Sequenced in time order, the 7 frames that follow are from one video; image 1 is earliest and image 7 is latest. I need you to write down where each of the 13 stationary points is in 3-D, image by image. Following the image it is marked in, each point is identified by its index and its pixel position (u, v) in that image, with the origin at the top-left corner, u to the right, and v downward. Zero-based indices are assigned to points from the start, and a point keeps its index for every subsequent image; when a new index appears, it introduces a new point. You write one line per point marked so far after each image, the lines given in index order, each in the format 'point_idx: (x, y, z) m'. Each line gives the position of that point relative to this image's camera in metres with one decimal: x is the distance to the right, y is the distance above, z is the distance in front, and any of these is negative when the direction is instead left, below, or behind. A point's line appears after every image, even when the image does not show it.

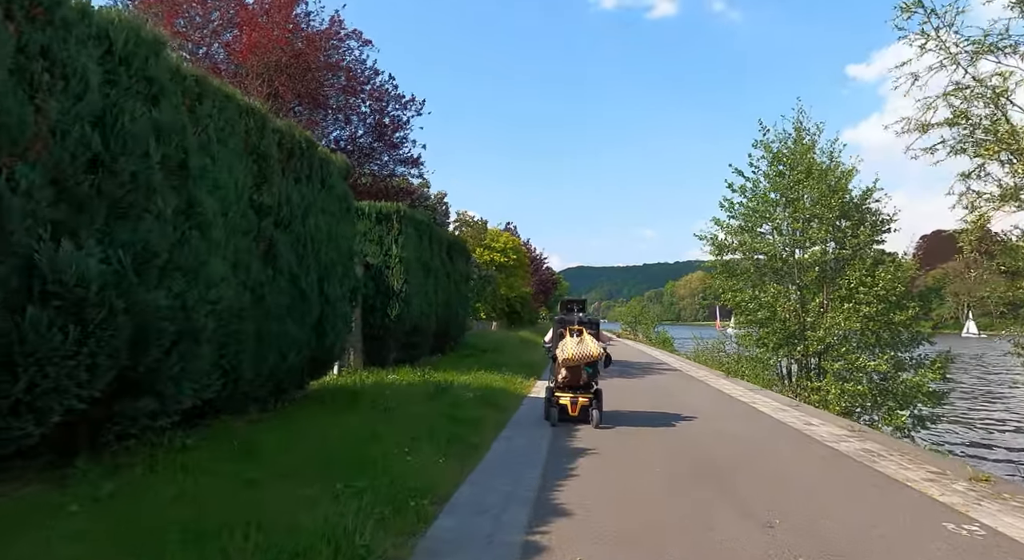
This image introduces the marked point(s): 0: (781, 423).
0: (+4.6, -2.5, +13.0) m
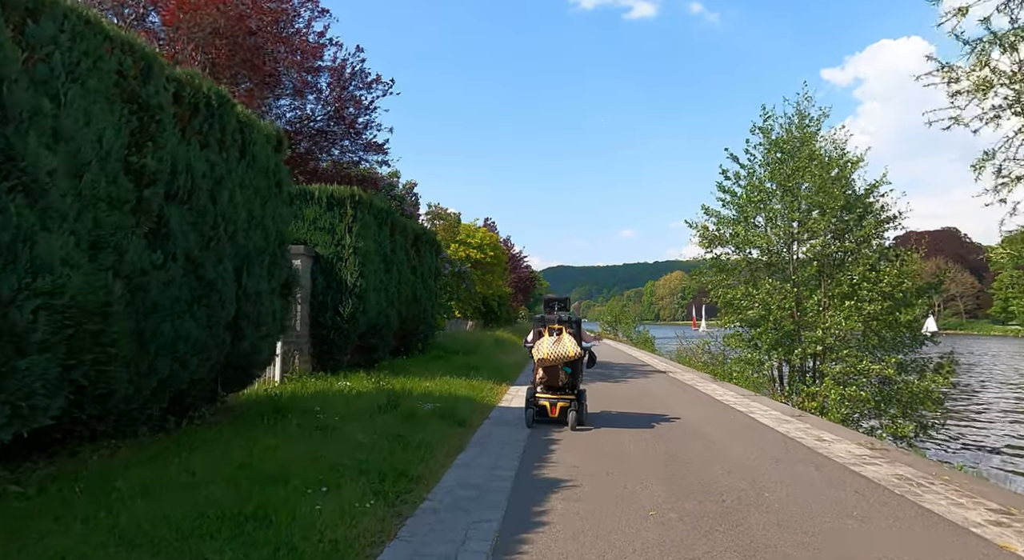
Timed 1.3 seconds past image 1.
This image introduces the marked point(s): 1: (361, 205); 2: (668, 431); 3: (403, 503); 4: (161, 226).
0: (+4.1, -2.4, +11.2) m
1: (-2.9, +1.5, +14.8) m
2: (+2.6, -2.5, +12.9) m
3: (-0.9, -1.8, +6.1) m
4: (-3.2, +0.5, +6.9) m
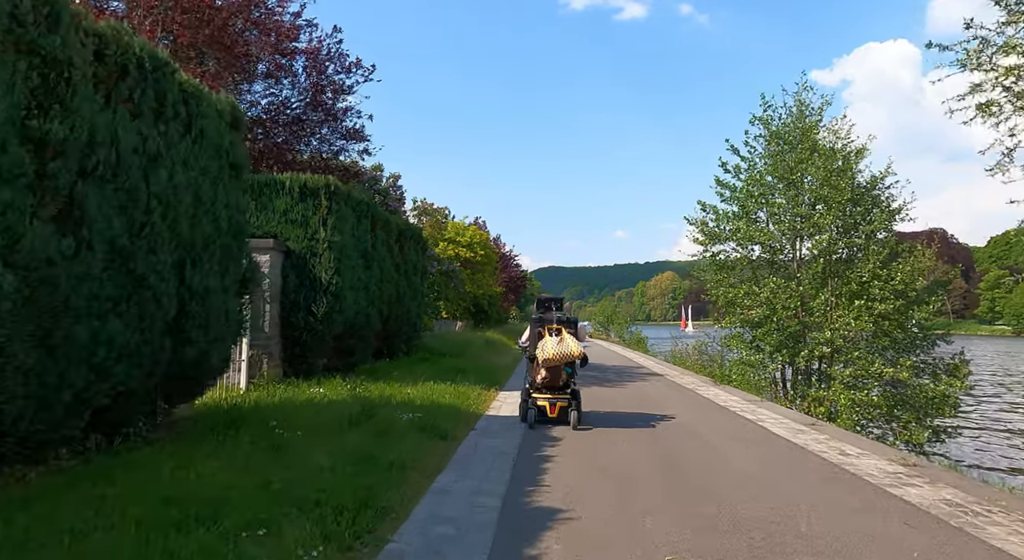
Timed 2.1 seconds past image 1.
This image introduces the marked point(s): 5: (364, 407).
0: (+3.9, -2.3, +10.1) m
1: (-3.1, +1.5, +13.6) m
2: (+2.5, -2.5, +11.8) m
3: (-1.0, -1.7, +4.9) m
4: (-3.3, +0.5, +5.7) m
5: (-2.0, -1.7, +10.3) m
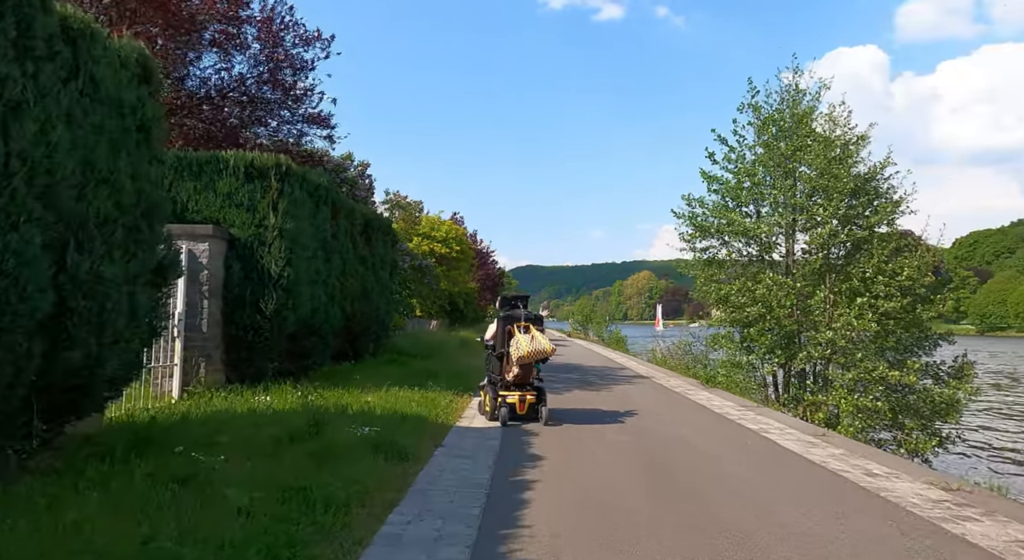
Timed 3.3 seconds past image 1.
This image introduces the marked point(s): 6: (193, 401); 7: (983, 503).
0: (+3.6, -2.2, +8.8) m
1: (-3.5, +1.6, +12.0) m
2: (+2.1, -2.4, +10.4) m
3: (-1.1, -1.6, +3.4) m
4: (-3.4, +0.6, +4.1) m
5: (-2.3, -1.6, +8.7) m
6: (-4.0, -1.5, +9.7) m
7: (+4.4, -2.1, +7.2) m
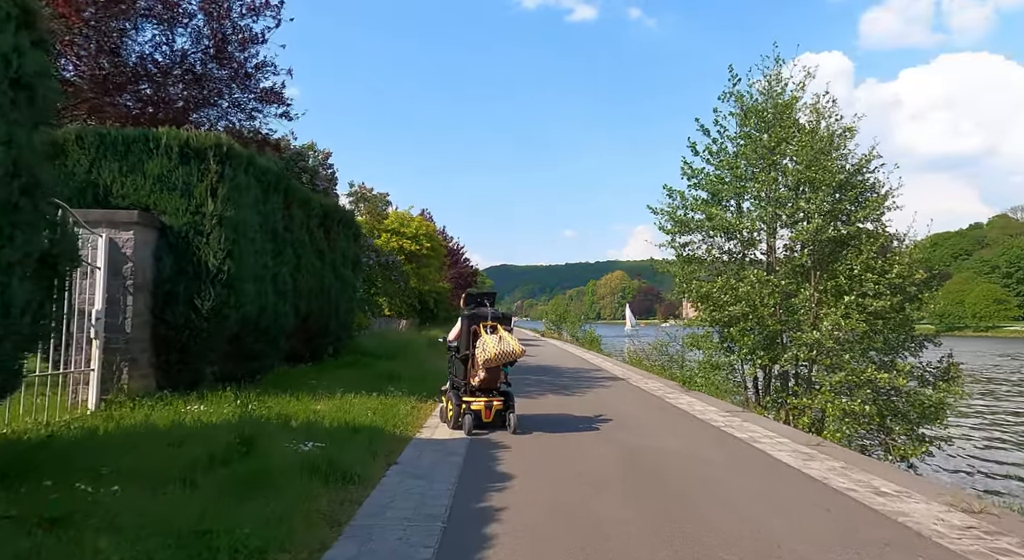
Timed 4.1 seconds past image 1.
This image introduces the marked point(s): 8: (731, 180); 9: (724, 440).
0: (+3.3, -2.2, +7.8) m
1: (-3.9, +1.7, +10.8) m
2: (+1.7, -2.3, +9.4) m
3: (-1.3, -1.6, +2.3) m
4: (-3.6, +0.7, +2.9) m
5: (-2.6, -1.5, +7.5) m
6: (-4.4, -1.4, +8.4) m
7: (+4.1, -2.0, +6.2) m
8: (+5.5, +2.5, +19.5) m
9: (+3.1, -2.4, +11.4) m
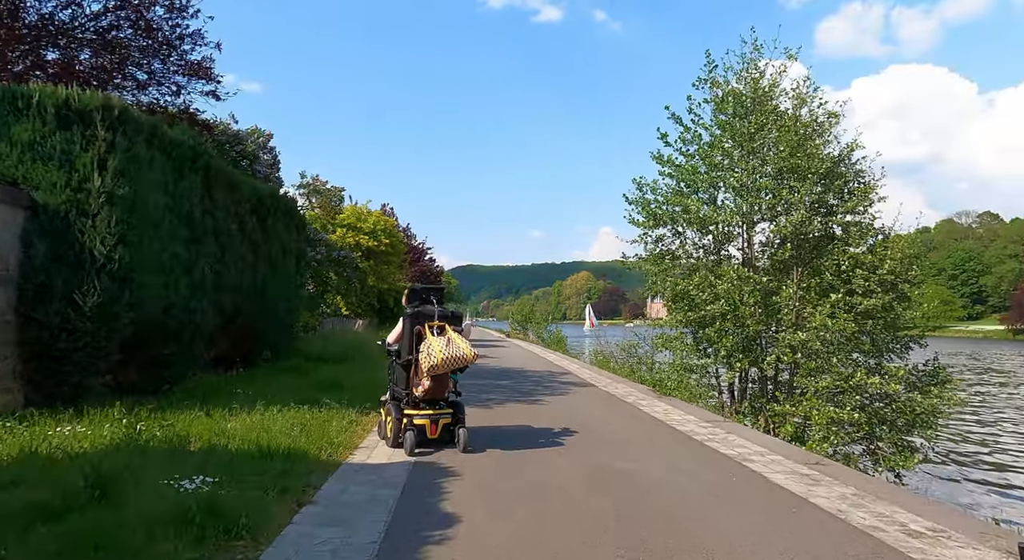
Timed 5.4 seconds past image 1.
0: (+2.8, -2.1, +6.3) m
1: (-4.5, +1.8, +9.0) m
2: (+1.2, -2.2, +7.8) m
3: (-1.5, -1.5, +0.6) m
4: (-3.8, +0.8, +1.1) m
5: (-3.0, -1.4, +5.8) m
6: (-4.9, -1.3, +6.6) m
7: (+3.7, -1.9, +4.7) m
8: (+4.6, +2.6, +18.0) m
9: (+2.5, -2.4, +9.8) m
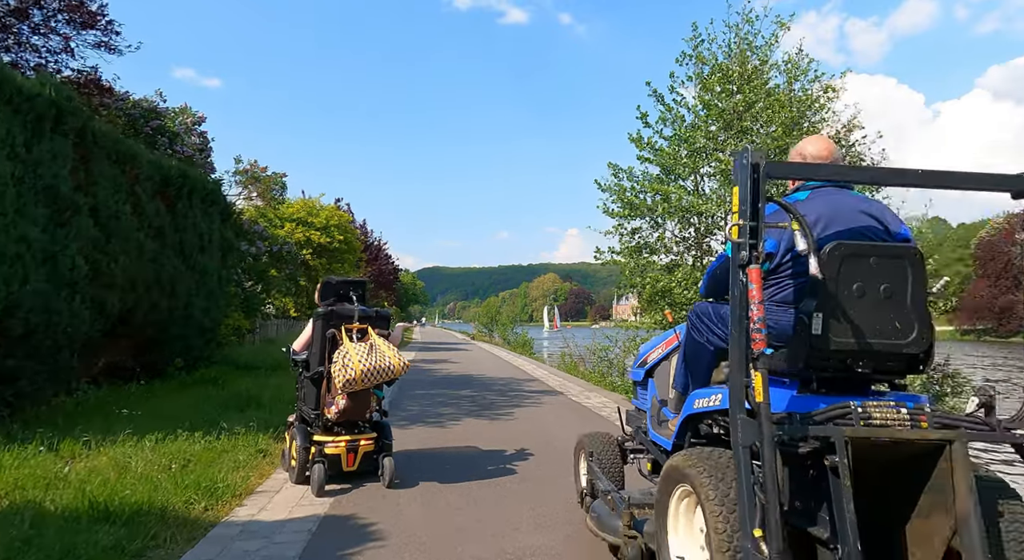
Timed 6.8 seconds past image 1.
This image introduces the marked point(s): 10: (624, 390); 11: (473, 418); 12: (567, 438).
0: (+2.5, -2.0, +4.2) m
1: (-4.9, +1.9, +6.6) m
2: (+0.8, -2.1, +5.7) m
3: (-1.5, -1.3, -1.7) m
4: (-3.9, +0.9, -1.2) m
5: (-3.4, -1.3, +3.5) m
6: (-5.2, -1.2, +4.2) m
7: (+3.4, -1.8, +2.7) m
8: (+3.7, +2.7, +16.1) m
9: (+2.0, -2.3, +7.8) m
10: (+2.9, -2.8, +19.0) m
11: (-0.6, -2.4, +13.2) m
12: (+0.9, -2.4, +11.4) m
